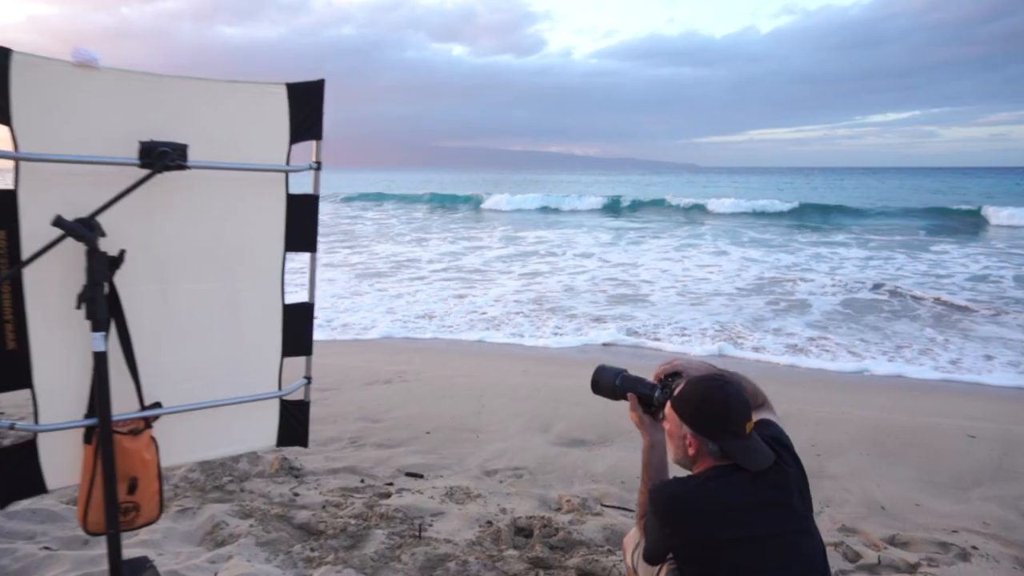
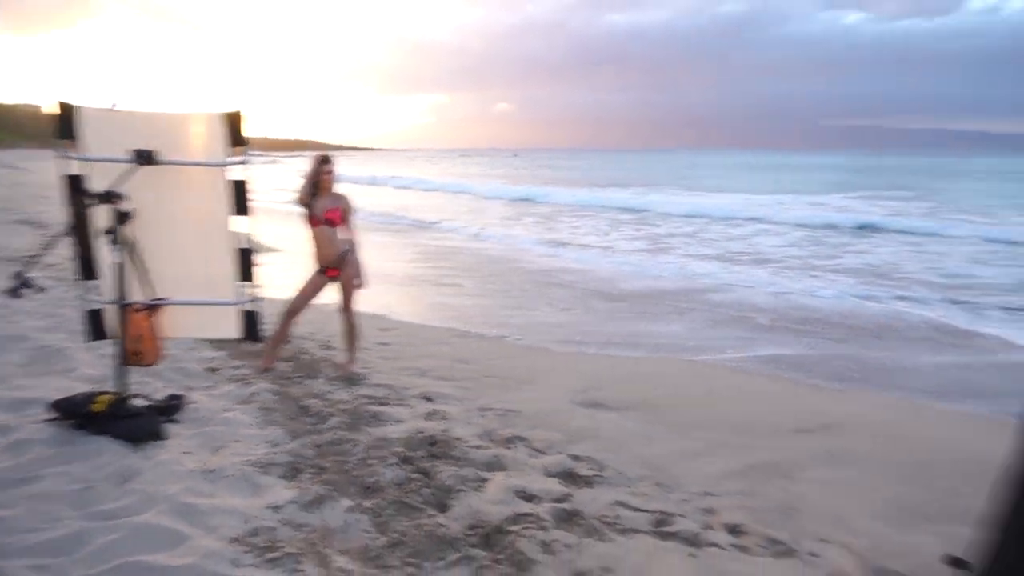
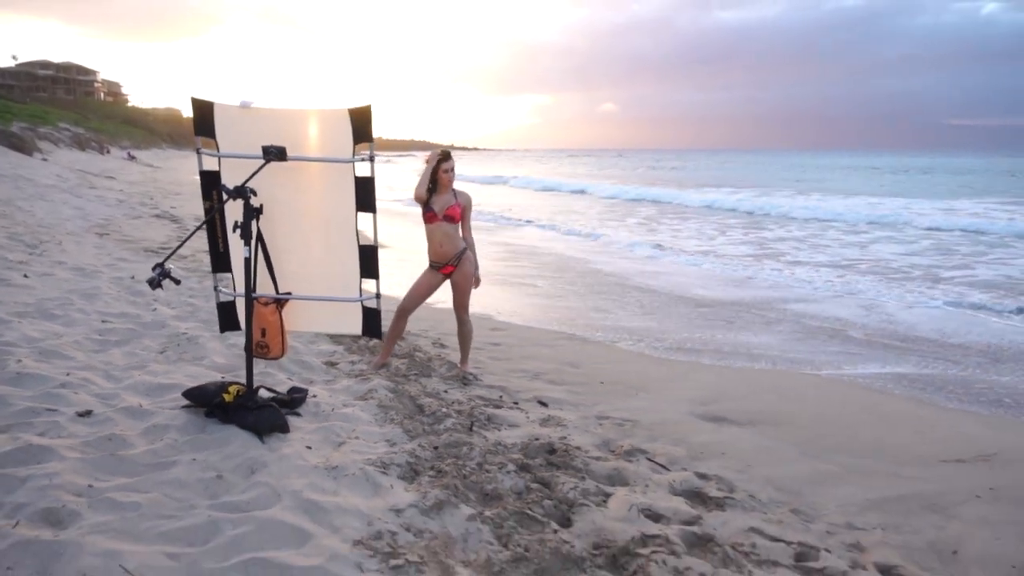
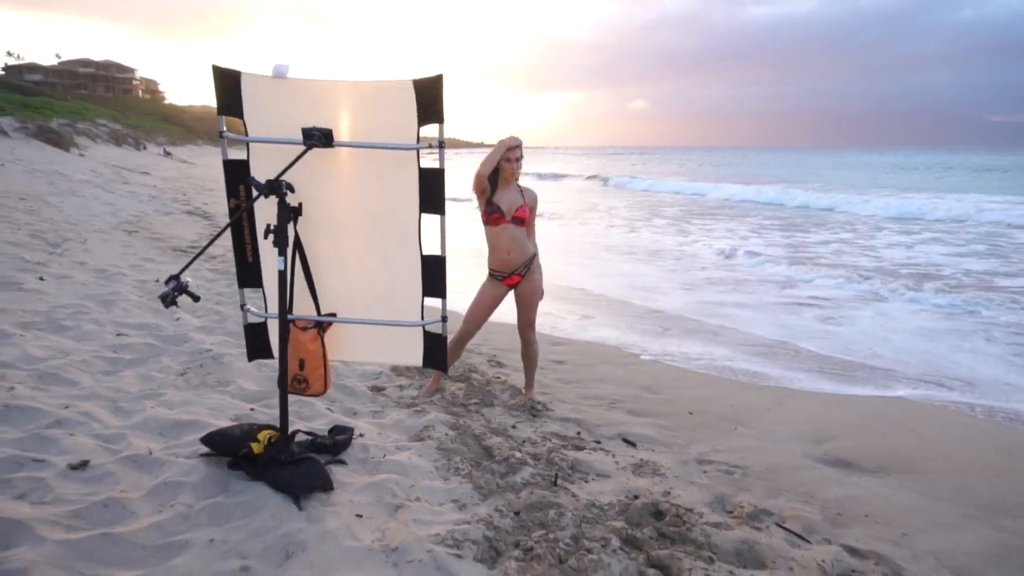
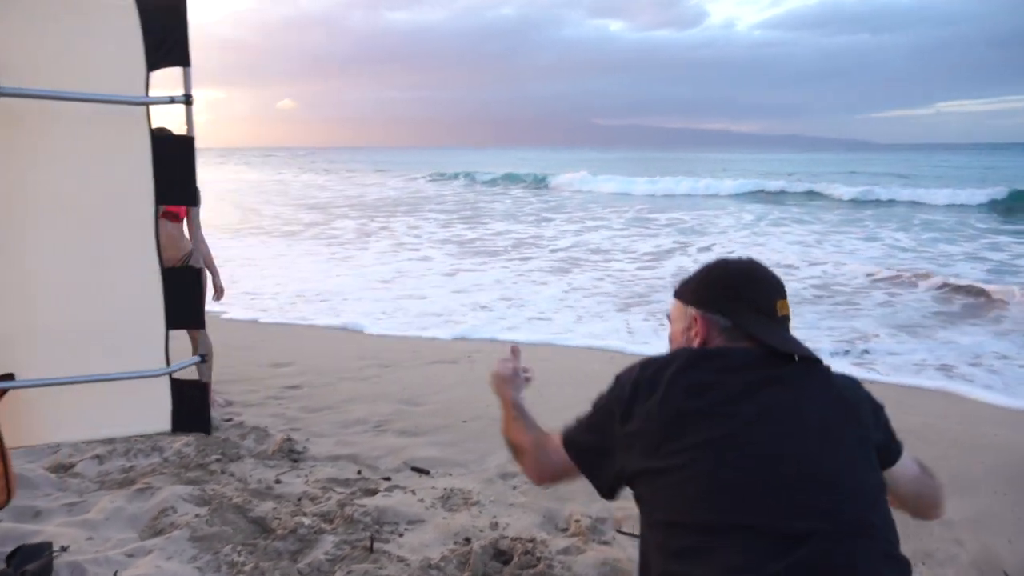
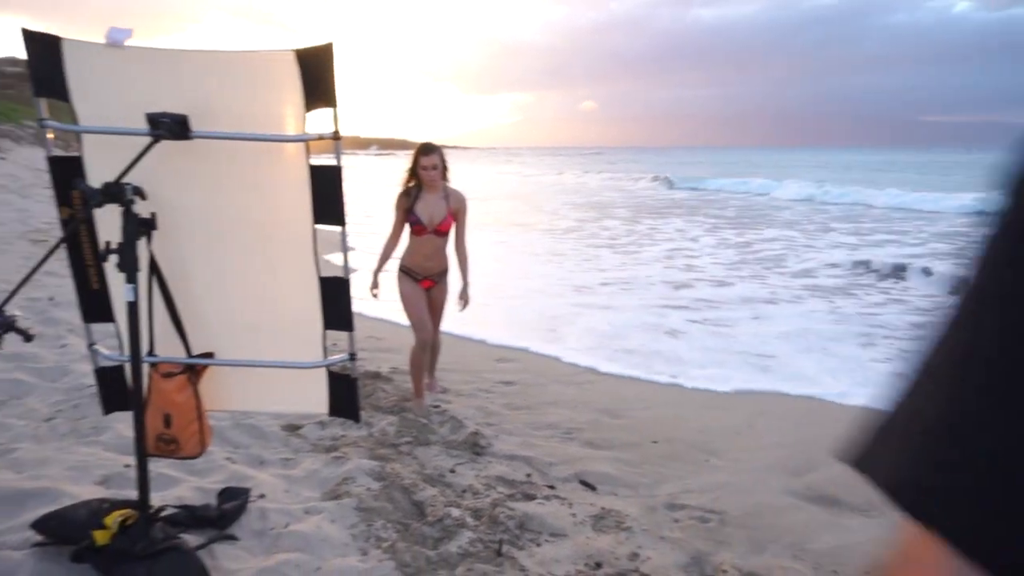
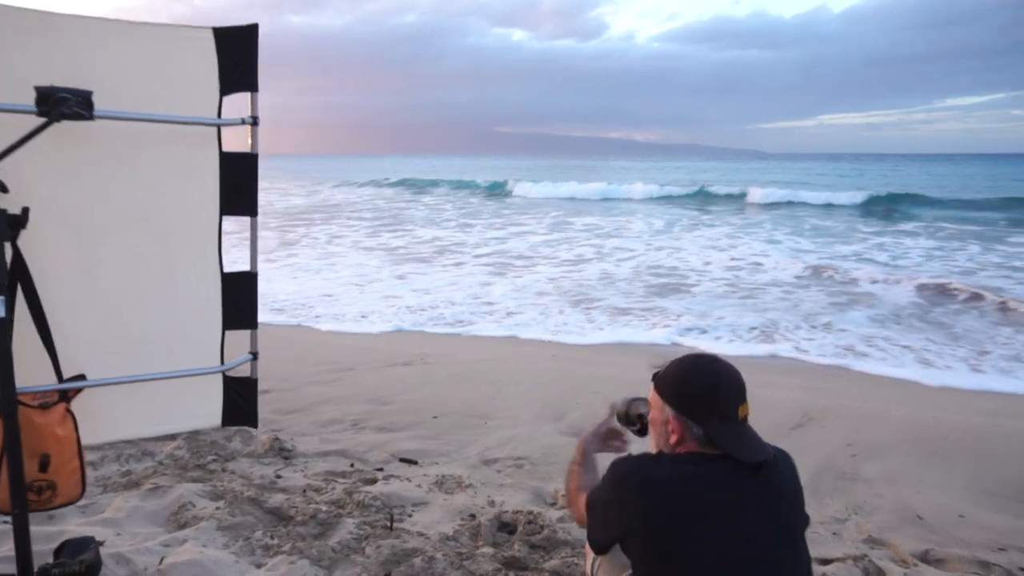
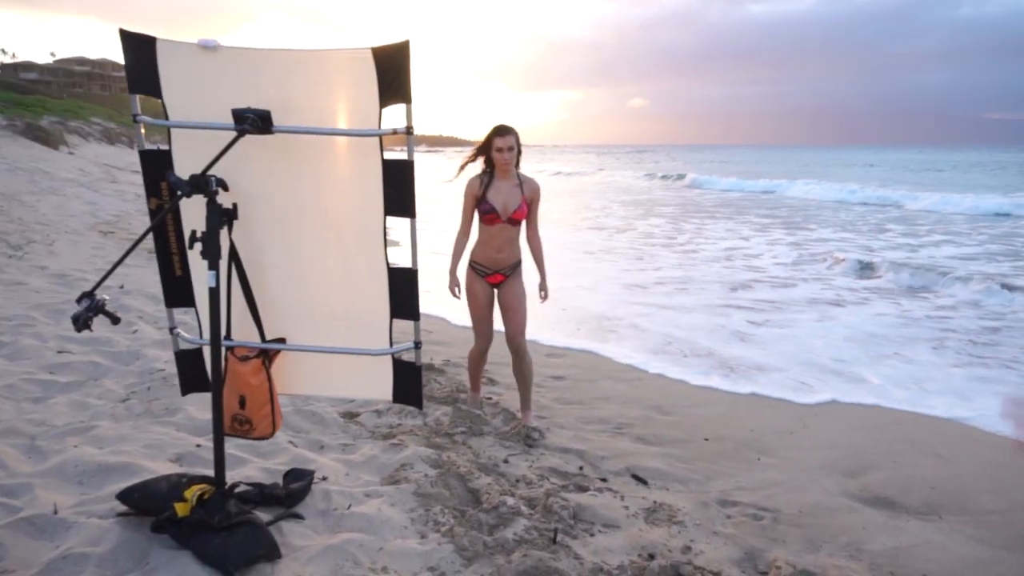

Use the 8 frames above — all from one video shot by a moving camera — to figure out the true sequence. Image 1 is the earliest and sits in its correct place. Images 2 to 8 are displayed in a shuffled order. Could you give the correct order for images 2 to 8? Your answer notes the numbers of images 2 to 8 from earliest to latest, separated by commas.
7, 5, 6, 8, 4, 3, 2
